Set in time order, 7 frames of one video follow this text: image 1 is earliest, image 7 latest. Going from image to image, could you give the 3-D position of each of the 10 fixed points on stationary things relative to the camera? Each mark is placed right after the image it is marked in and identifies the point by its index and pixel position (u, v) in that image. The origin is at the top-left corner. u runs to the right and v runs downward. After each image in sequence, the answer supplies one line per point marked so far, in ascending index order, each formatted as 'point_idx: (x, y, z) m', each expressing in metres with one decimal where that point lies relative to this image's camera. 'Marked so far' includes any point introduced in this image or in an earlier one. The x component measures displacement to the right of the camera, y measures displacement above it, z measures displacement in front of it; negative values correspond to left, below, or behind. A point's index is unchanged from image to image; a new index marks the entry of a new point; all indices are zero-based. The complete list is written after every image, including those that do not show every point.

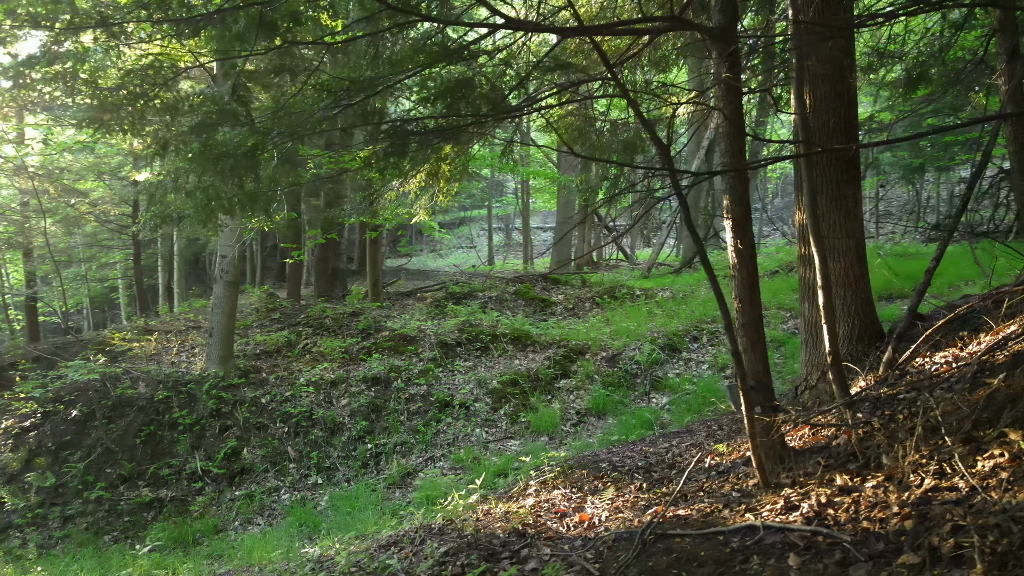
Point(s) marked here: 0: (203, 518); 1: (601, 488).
0: (-3.7, -2.7, +8.6) m
1: (+0.6, -1.4, +5.2) m
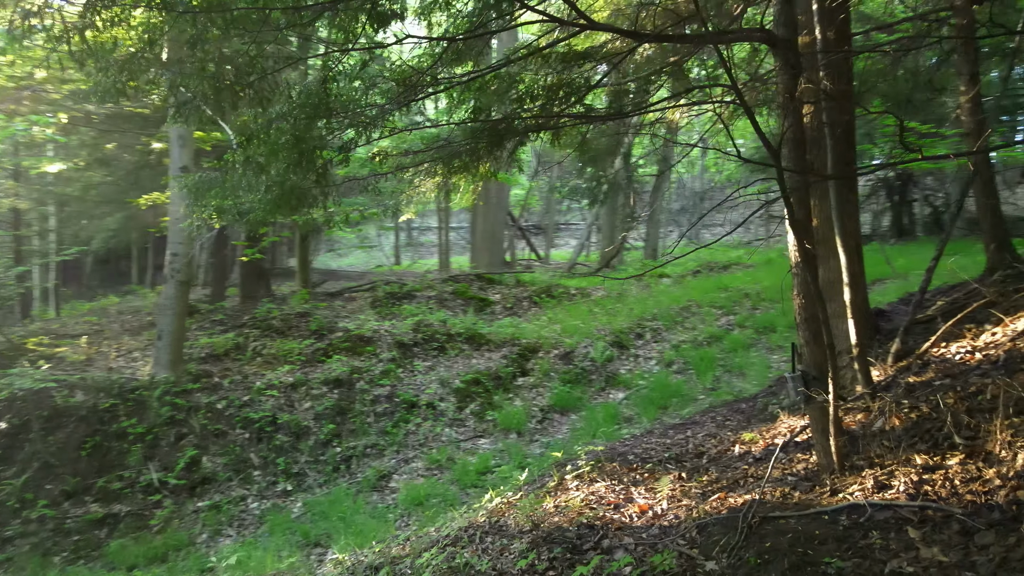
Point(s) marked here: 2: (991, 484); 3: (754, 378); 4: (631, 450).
0: (-3.9, -2.7, +8.1) m
1: (+0.9, -1.4, +5.4) m
2: (+2.2, -0.9, +3.3) m
3: (+3.6, -1.3, +10.8) m
4: (+1.0, -1.4, +6.2) m
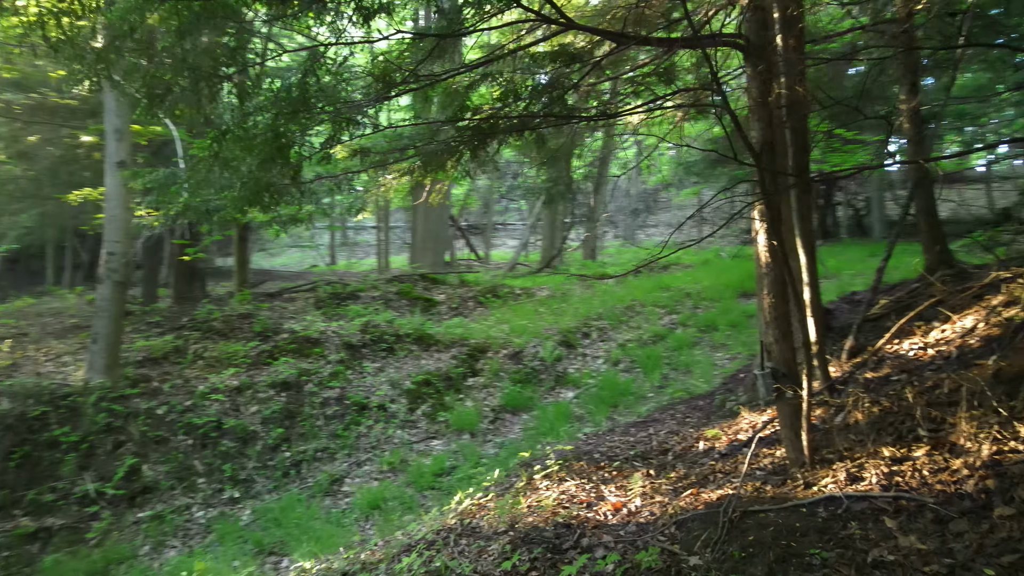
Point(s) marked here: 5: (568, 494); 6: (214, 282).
0: (-4.3, -2.7, +7.7) m
1: (+0.7, -1.4, +5.5) m
2: (+2.1, -0.9, +3.5) m
3: (+2.9, -1.3, +11.0) m
4: (+0.7, -1.4, +6.2) m
5: (+0.4, -1.5, +5.2) m
6: (-7.3, +0.1, +17.9) m
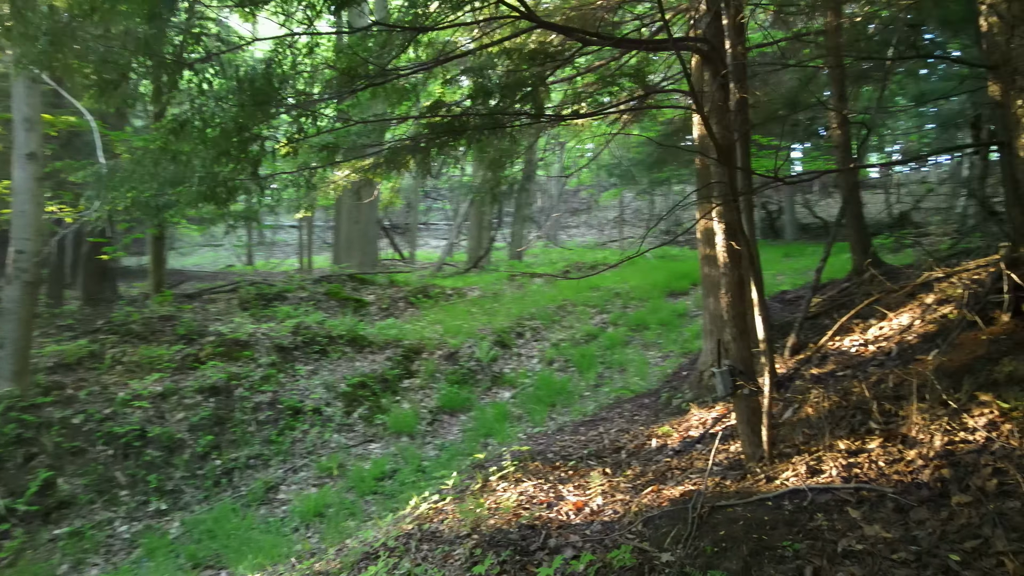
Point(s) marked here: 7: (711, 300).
0: (-4.8, -2.7, +7.2) m
1: (+0.4, -1.4, +5.5) m
2: (+2.0, -0.9, +3.7) m
3: (+1.9, -1.3, +11.3) m
4: (+0.3, -1.4, +6.2) m
5: (+0.1, -1.5, +5.2) m
6: (-8.9, +0.1, +16.9) m
7: (+1.8, -0.1, +6.6) m
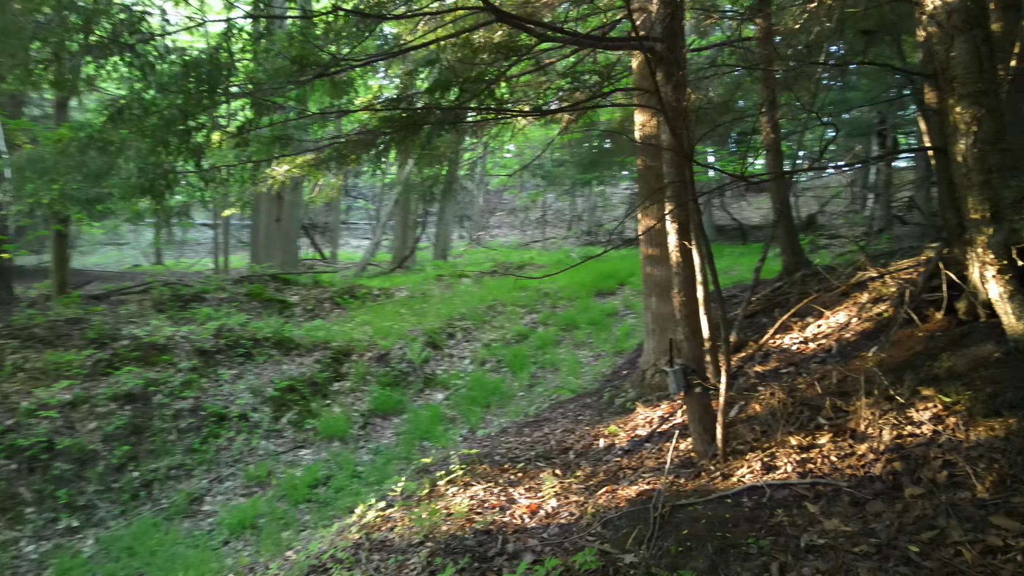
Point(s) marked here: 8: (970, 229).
0: (-5.4, -2.7, +6.5) m
1: (0.0, -1.4, +5.4) m
2: (+1.8, -0.9, +3.8) m
3: (+0.9, -1.3, +11.3) m
4: (-0.1, -1.4, +6.2) m
5: (-0.2, -1.5, +5.1) m
6: (-10.5, +0.1, +15.8) m
7: (+1.3, -0.1, +6.7) m
8: (+2.6, +0.3, +4.2) m
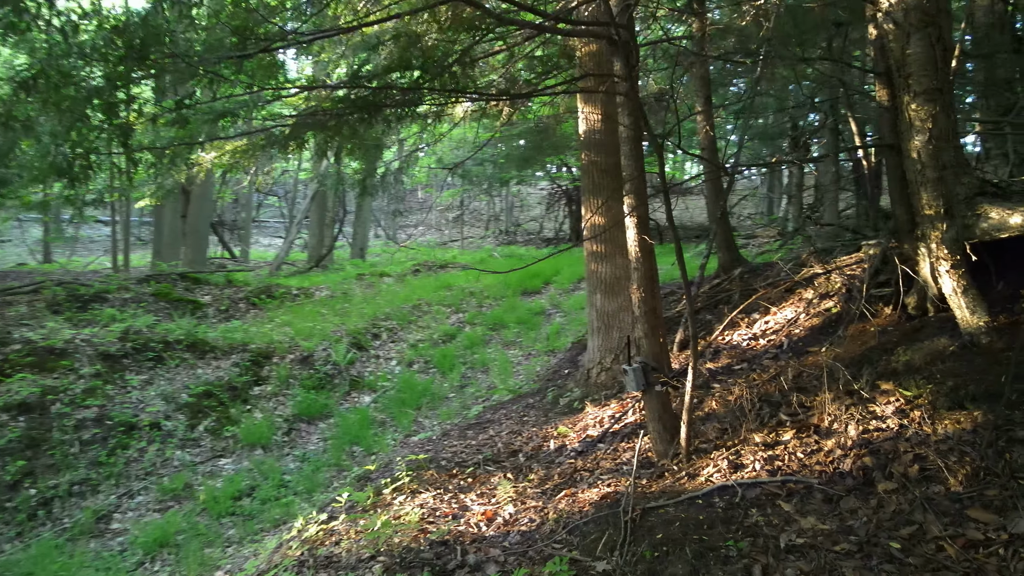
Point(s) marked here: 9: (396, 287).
0: (-5.8, -2.7, +5.6) m
1: (-0.3, -1.4, +5.1) m
2: (+1.7, -0.9, +3.8) m
3: (-0.2, -1.3, +11.1) m
4: (-0.6, -1.3, +5.9) m
5: (-0.6, -1.4, +4.8) m
6: (-12.0, +0.1, +14.2) m
7: (+0.8, -0.1, +6.6) m
8: (+2.4, +0.4, +4.2) m
9: (-2.7, 0.0, +17.3) m
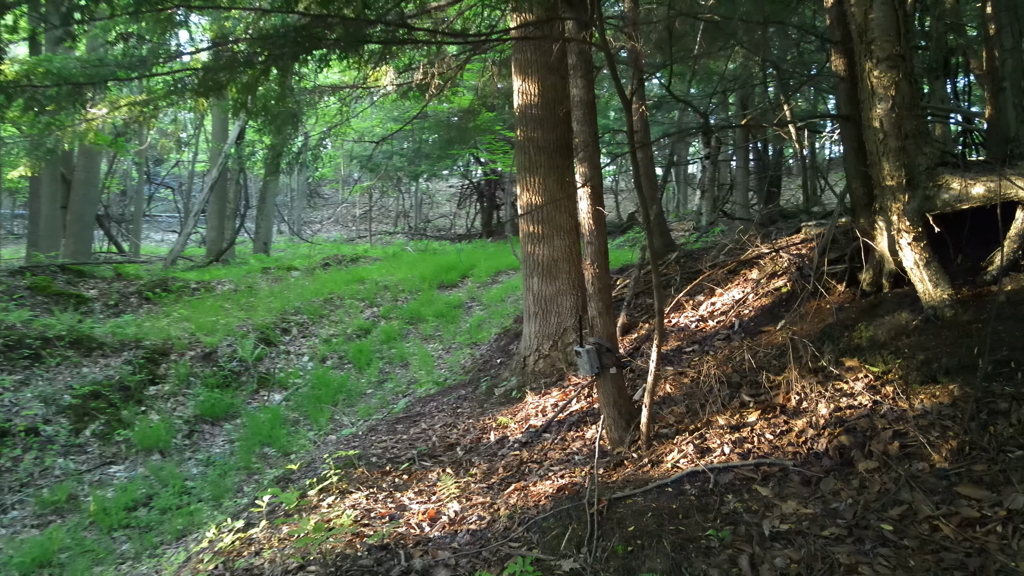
0: (-6.2, -2.6, +4.4) m
1: (-0.7, -1.2, +4.7) m
2: (+1.4, -0.7, +3.6) m
3: (-1.3, -1.1, +10.6) m
4: (-1.1, -1.2, +5.4) m
5: (-0.9, -1.3, +4.3) m
6: (-13.5, +0.2, +12.2) m
7: (+0.2, +0.1, +6.3) m
8: (+2.1, +0.5, +4.1) m
9: (-4.7, +0.2, +16.4) m
